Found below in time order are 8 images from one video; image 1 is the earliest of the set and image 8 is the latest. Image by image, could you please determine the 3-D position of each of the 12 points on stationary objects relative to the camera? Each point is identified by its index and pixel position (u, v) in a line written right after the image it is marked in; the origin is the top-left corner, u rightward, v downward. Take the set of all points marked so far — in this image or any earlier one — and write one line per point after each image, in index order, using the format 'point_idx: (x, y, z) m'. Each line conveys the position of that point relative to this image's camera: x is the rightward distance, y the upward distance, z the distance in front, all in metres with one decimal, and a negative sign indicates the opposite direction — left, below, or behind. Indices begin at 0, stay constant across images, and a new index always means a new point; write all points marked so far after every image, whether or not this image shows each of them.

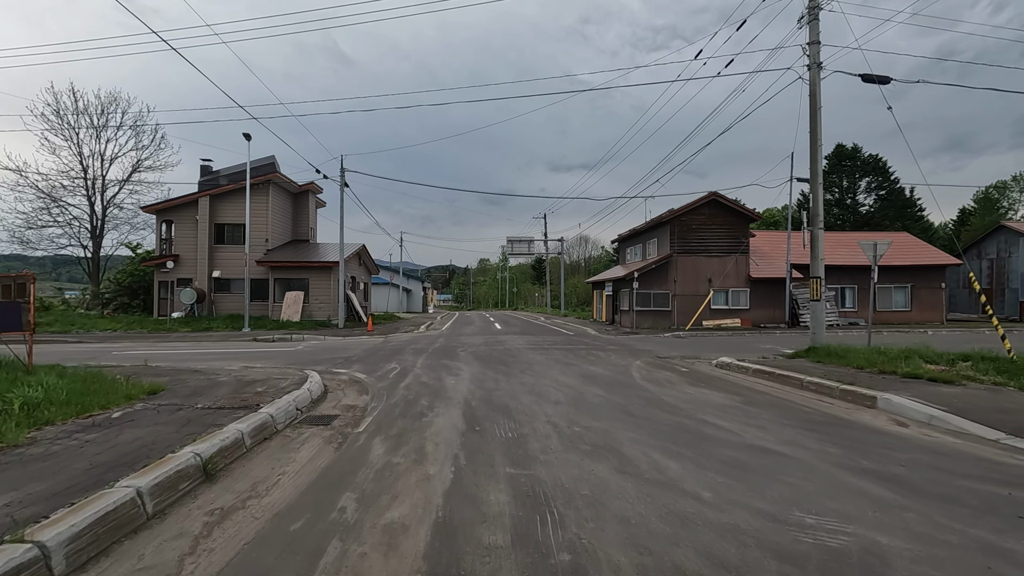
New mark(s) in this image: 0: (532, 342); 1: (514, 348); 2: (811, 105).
0: (+0.7, -1.9, +19.0) m
1: (0.0, -1.9, +16.5) m
2: (+7.7, +4.7, +13.8) m
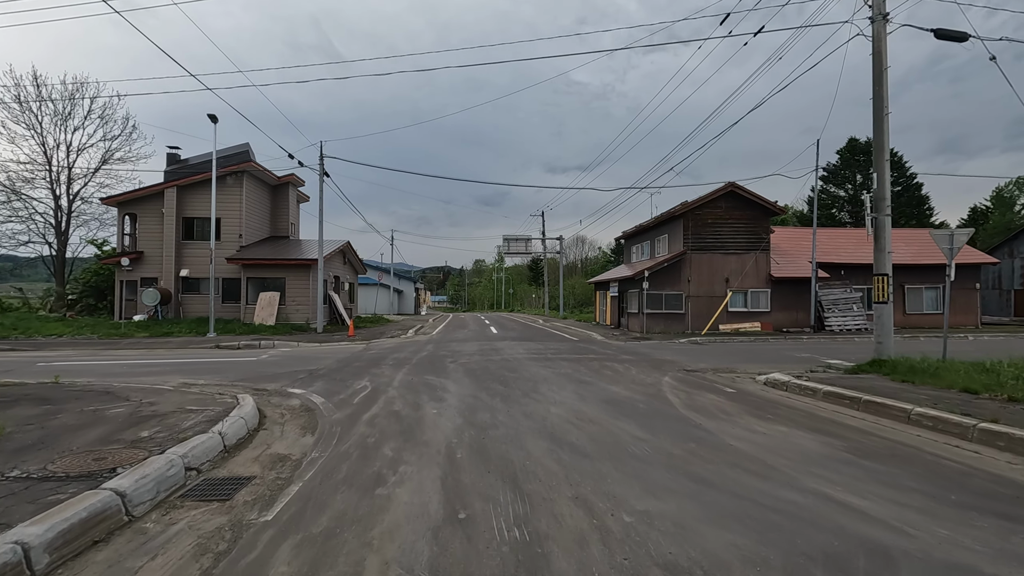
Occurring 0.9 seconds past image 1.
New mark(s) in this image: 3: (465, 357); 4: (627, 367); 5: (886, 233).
0: (+0.6, -1.9, +16.5) m
1: (-0.1, -1.9, +14.0) m
2: (+7.7, +4.7, +11.3) m
3: (-1.3, -1.9, +14.6) m
4: (+2.6, -1.8, +12.3) m
5: (+7.8, +1.1, +11.2) m
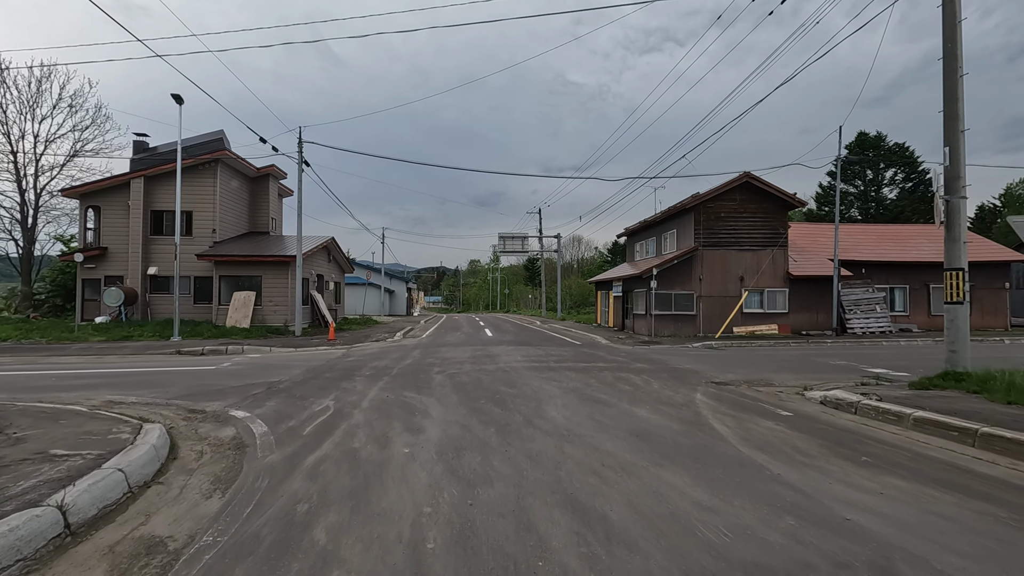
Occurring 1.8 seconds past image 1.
0: (+0.5, -1.9, +14.5) m
1: (-0.1, -1.8, +12.0) m
2: (+7.6, +4.8, +9.4) m
3: (-1.4, -1.9, +12.6) m
4: (+2.6, -1.8, +10.3) m
5: (+7.8, +1.2, +9.3) m
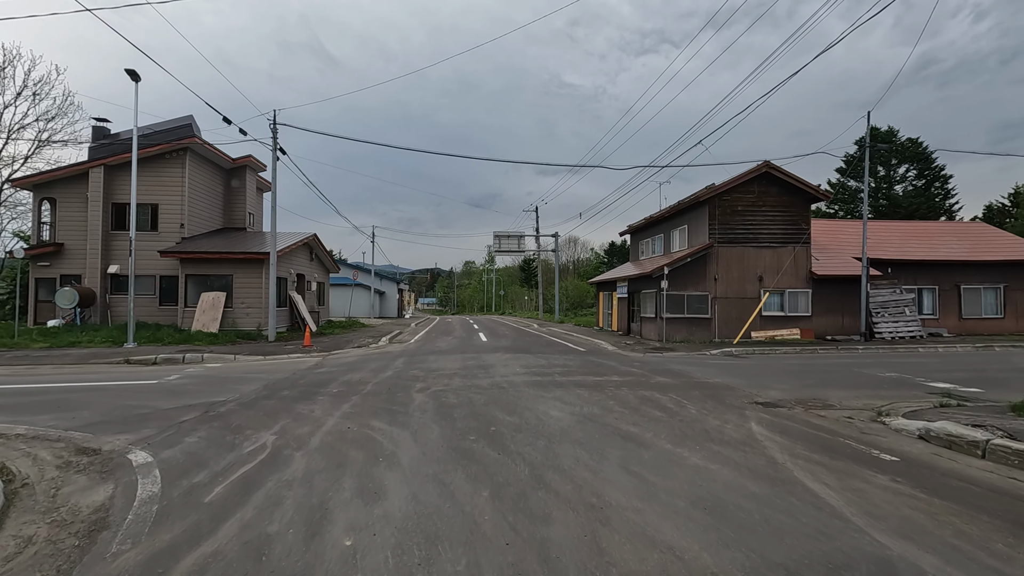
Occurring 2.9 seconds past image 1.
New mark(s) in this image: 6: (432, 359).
0: (+0.5, -1.9, +12.4) m
1: (-0.2, -1.8, +9.9) m
2: (+7.6, +4.8, +7.5) m
3: (-1.4, -1.8, +10.5) m
4: (+2.6, -1.8, +8.3) m
5: (+7.8, +1.2, +7.3) m
6: (-2.3, -2.0, +15.1) m
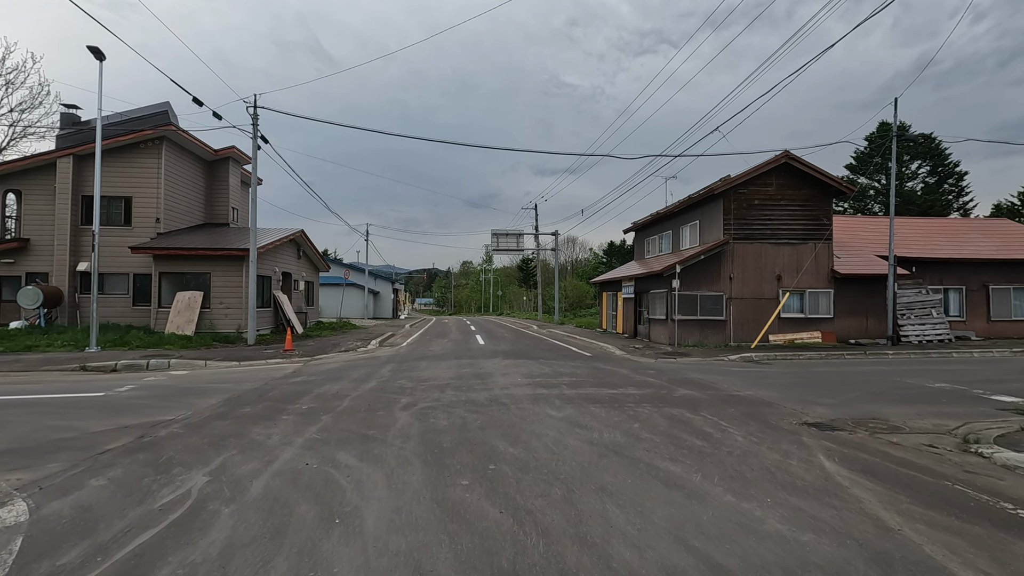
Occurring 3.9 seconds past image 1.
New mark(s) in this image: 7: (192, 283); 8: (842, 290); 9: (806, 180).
0: (+0.5, -1.9, +11.0) m
1: (-0.1, -1.8, +8.4) m
2: (+7.7, +4.8, +6.0) m
3: (-1.4, -1.8, +9.1) m
4: (+2.6, -1.7, +6.8) m
5: (+7.8, +1.2, +5.8) m
6: (-2.3, -2.0, +13.6) m
7: (-11.9, +0.2, +19.9) m
8: (+11.9, -0.1, +19.3) m
9: (+10.5, +3.9, +19.2) m
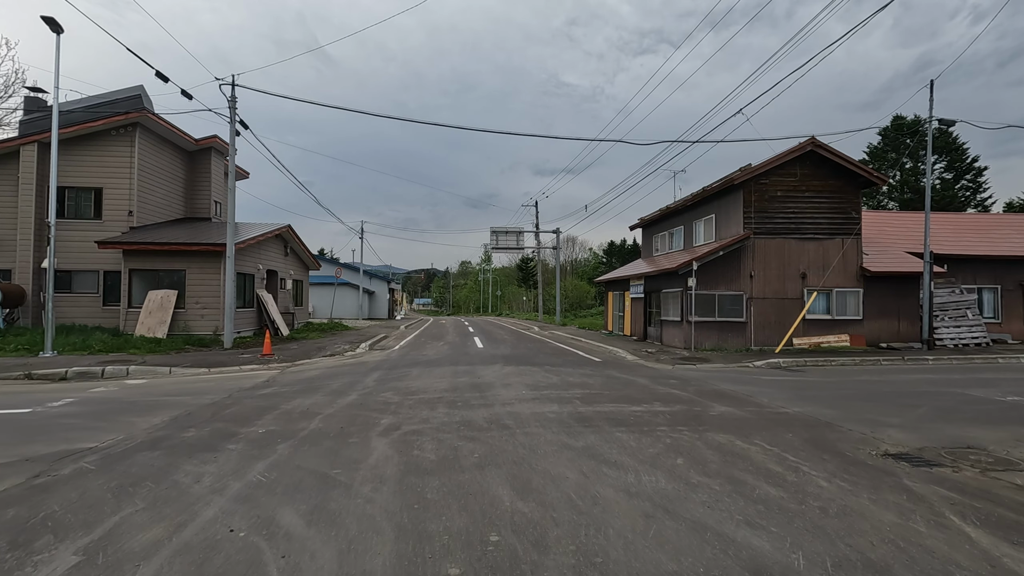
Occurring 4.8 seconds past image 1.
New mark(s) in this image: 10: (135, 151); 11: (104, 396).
0: (+0.6, -1.8, +9.4) m
1: (-0.1, -1.7, +6.9) m
2: (+7.8, +4.8, +4.5) m
3: (-1.3, -1.8, +7.5) m
4: (+2.7, -1.7, +5.3) m
5: (+7.9, +1.3, +4.3) m
6: (-2.2, -1.9, +12.0) m
7: (-11.8, +0.3, +18.3) m
8: (+11.9, 0.0, +17.8) m
9: (+10.6, +3.9, +17.6) m
10: (-14.0, +5.1, +19.9) m
11: (-7.4, -2.0, +9.8) m
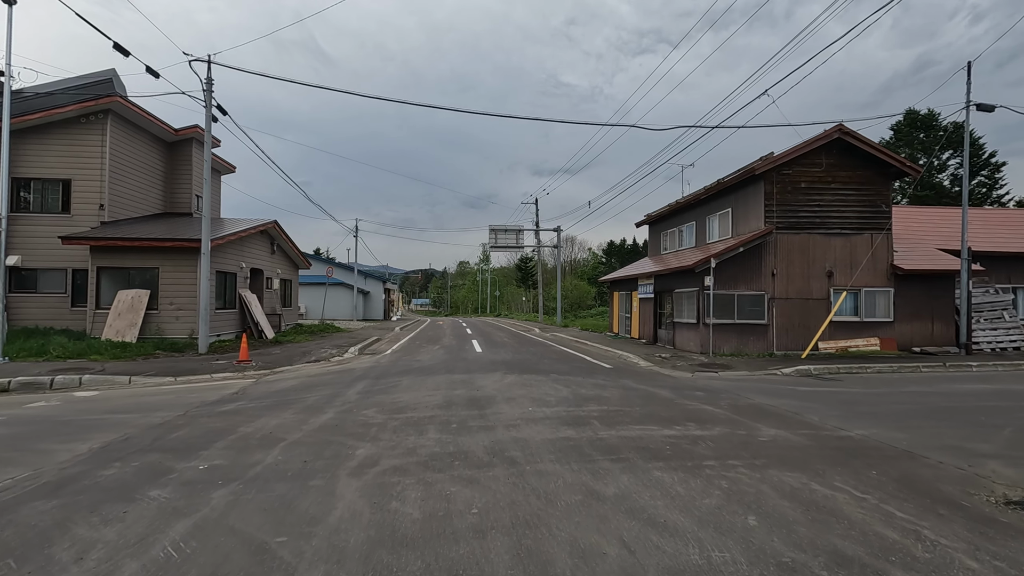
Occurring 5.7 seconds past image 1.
0: (+0.6, -1.8, +8.0) m
1: (0.0, -1.7, +5.5) m
2: (+7.8, +4.9, +3.1) m
3: (-1.3, -1.7, +6.1) m
4: (+2.7, -1.7, +3.9) m
5: (+8.0, +1.3, +2.9) m
6: (-2.1, -1.9, +10.6) m
7: (-11.8, +0.3, +16.9) m
8: (+12.0, 0.0, +16.4) m
9: (+10.6, +3.9, +16.3) m
10: (-13.9, +5.1, +18.4) m
11: (-7.4, -1.9, +8.4) m
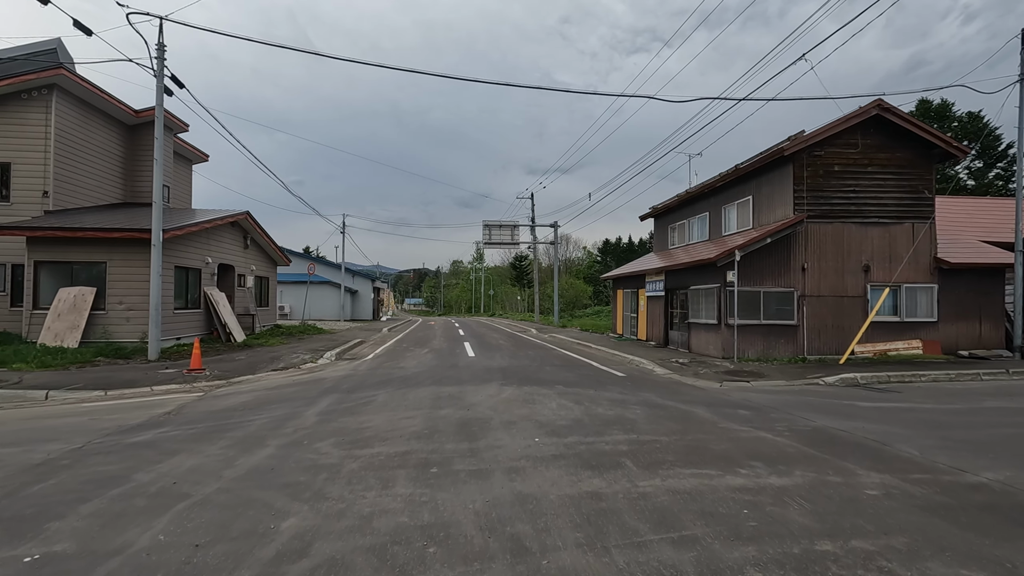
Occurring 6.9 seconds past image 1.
0: (+0.6, -1.7, +6.1) m
1: (+0.1, -1.6, +3.6) m
2: (+7.9, +5.0, +1.3) m
3: (-1.2, -1.7, +4.2) m
4: (+2.8, -1.6, +2.0) m
5: (+8.0, +1.4, +1.1) m
6: (-2.2, -1.8, +8.7) m
7: (-11.9, +0.3, +14.8) m
8: (+11.9, +0.1, +14.6) m
9: (+10.5, +4.0, +14.5) m
10: (-14.0, +5.2, +16.3) m
11: (-7.4, -1.9, +6.4) m
